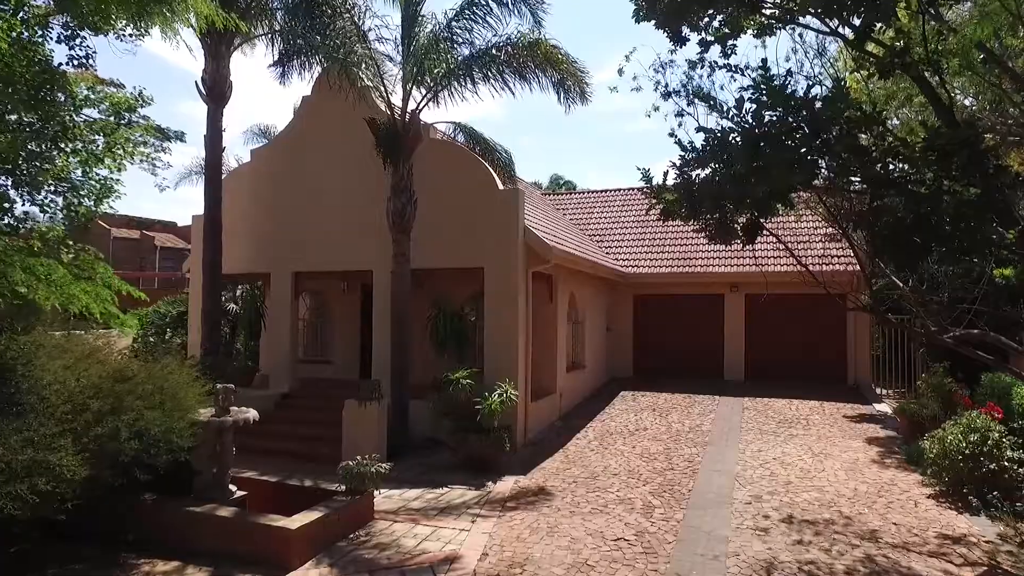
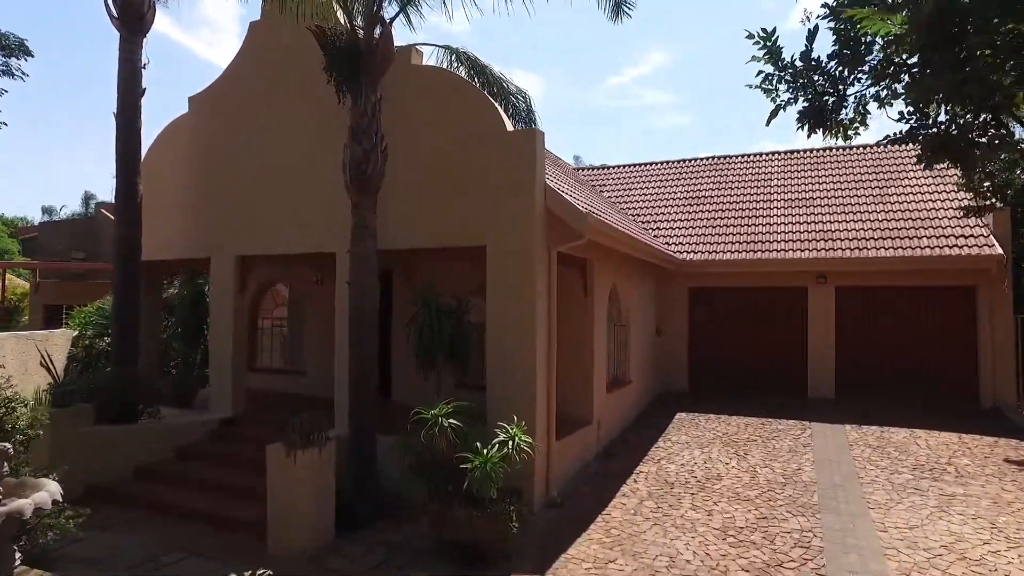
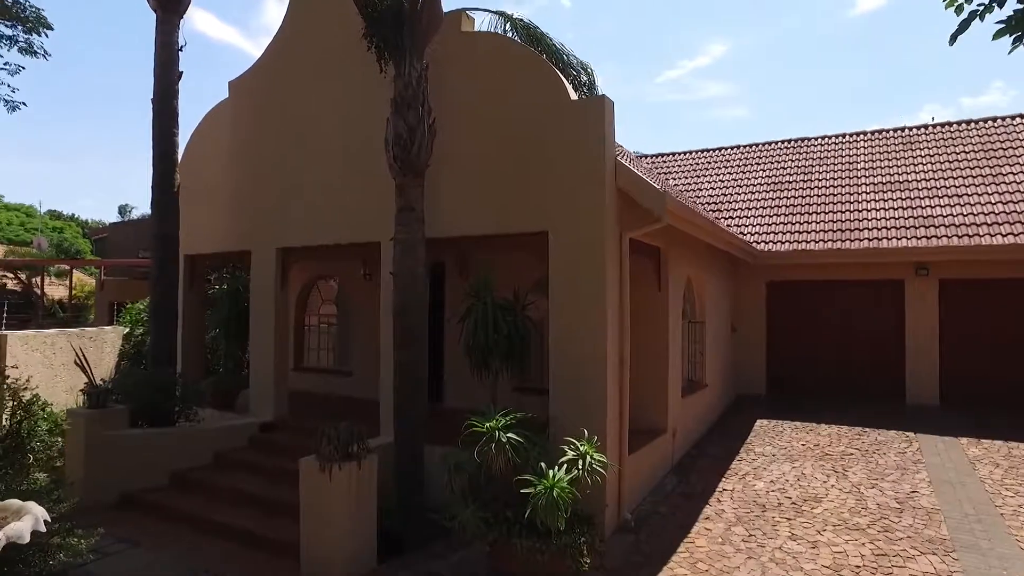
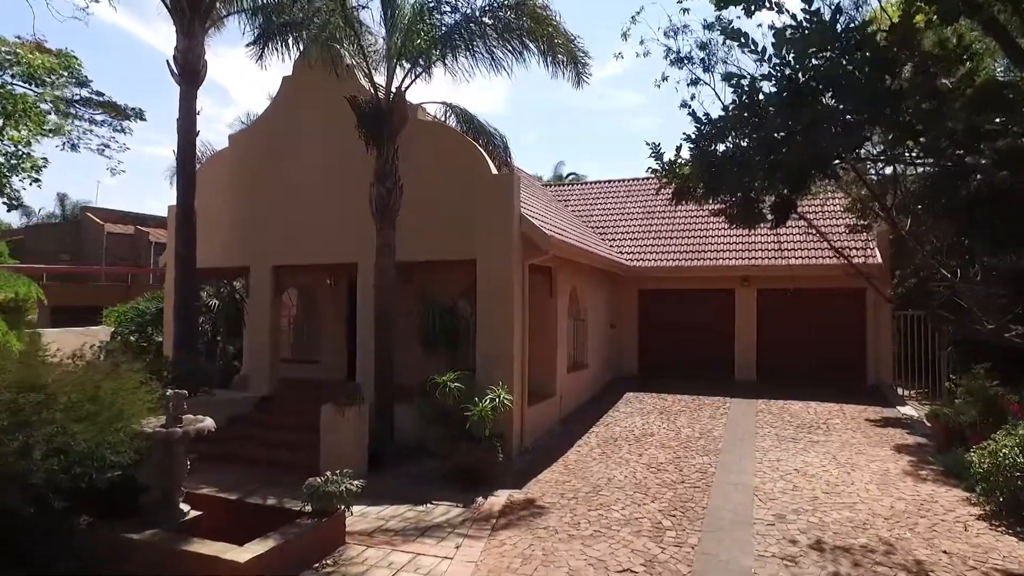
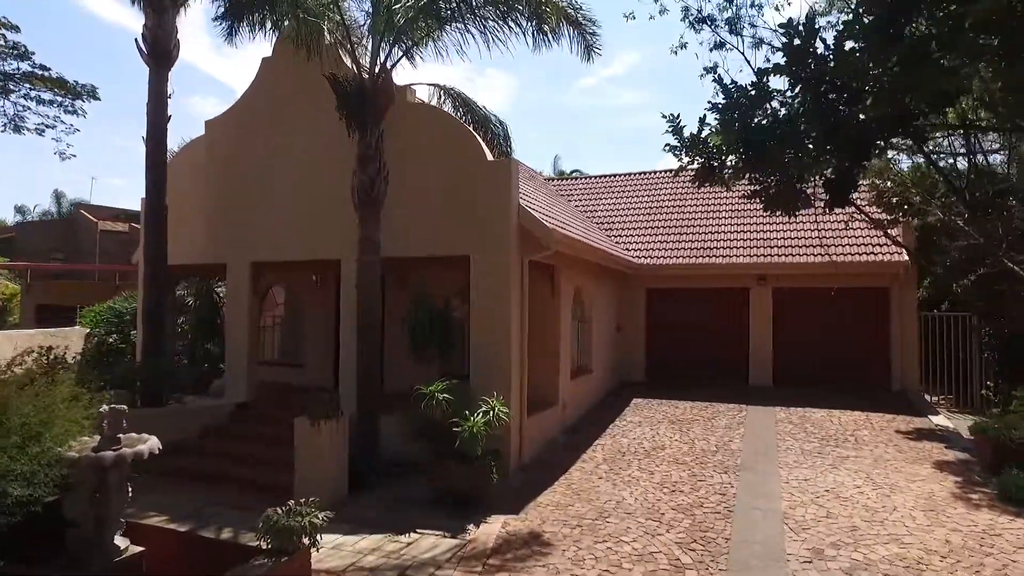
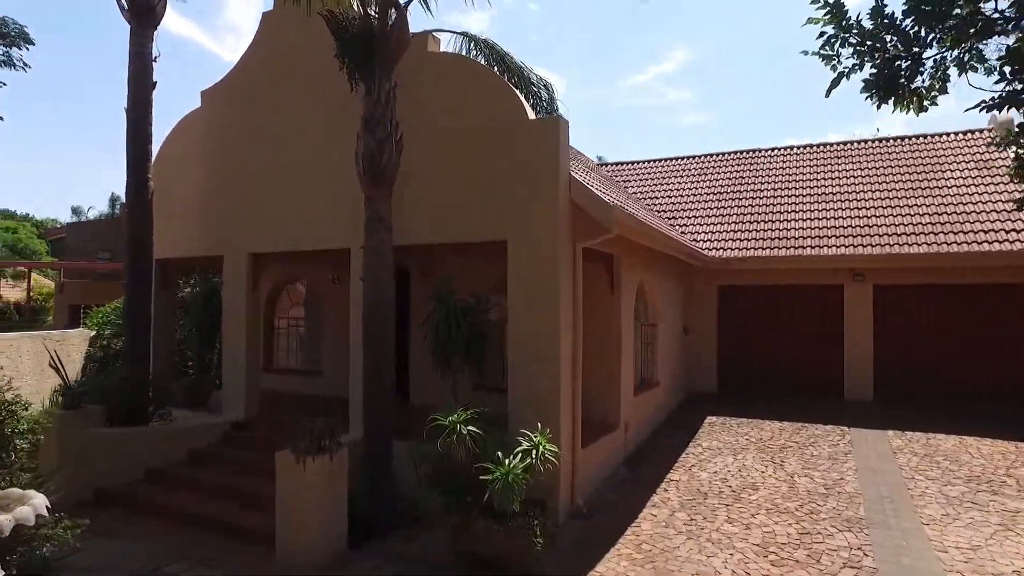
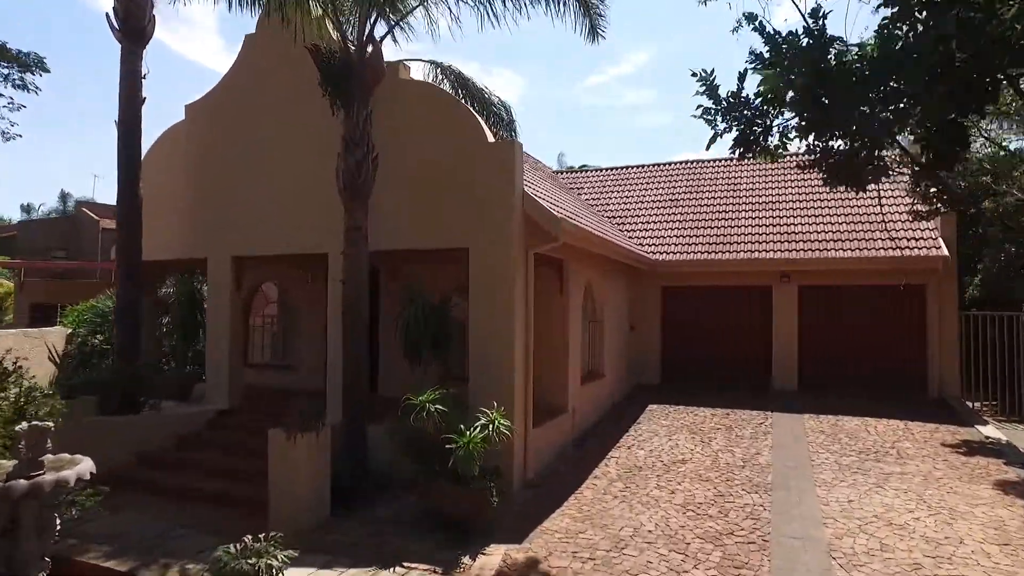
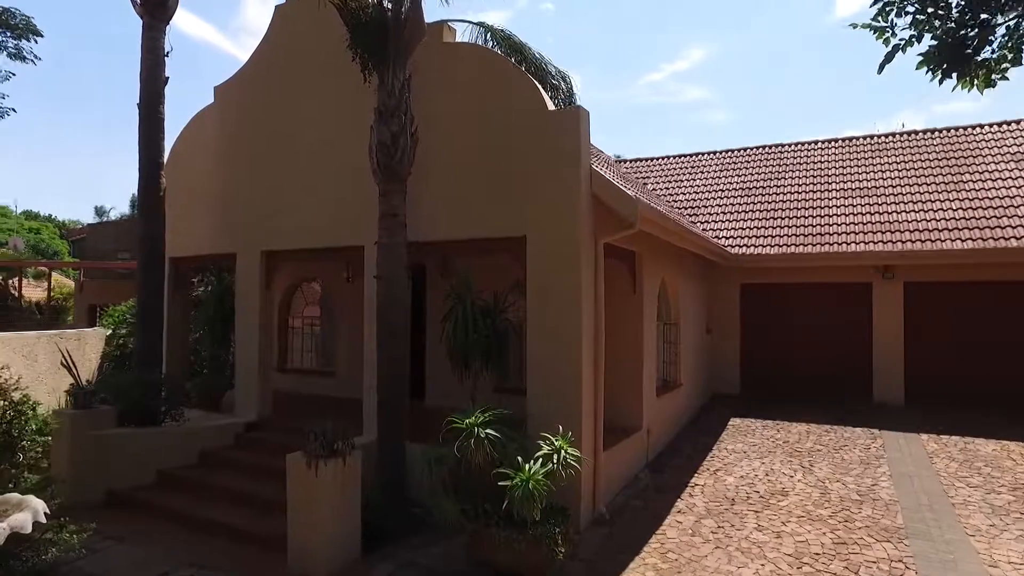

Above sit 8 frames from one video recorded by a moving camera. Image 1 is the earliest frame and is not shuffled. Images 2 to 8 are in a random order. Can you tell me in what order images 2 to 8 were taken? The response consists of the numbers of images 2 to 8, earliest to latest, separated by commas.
4, 5, 7, 2, 6, 8, 3
